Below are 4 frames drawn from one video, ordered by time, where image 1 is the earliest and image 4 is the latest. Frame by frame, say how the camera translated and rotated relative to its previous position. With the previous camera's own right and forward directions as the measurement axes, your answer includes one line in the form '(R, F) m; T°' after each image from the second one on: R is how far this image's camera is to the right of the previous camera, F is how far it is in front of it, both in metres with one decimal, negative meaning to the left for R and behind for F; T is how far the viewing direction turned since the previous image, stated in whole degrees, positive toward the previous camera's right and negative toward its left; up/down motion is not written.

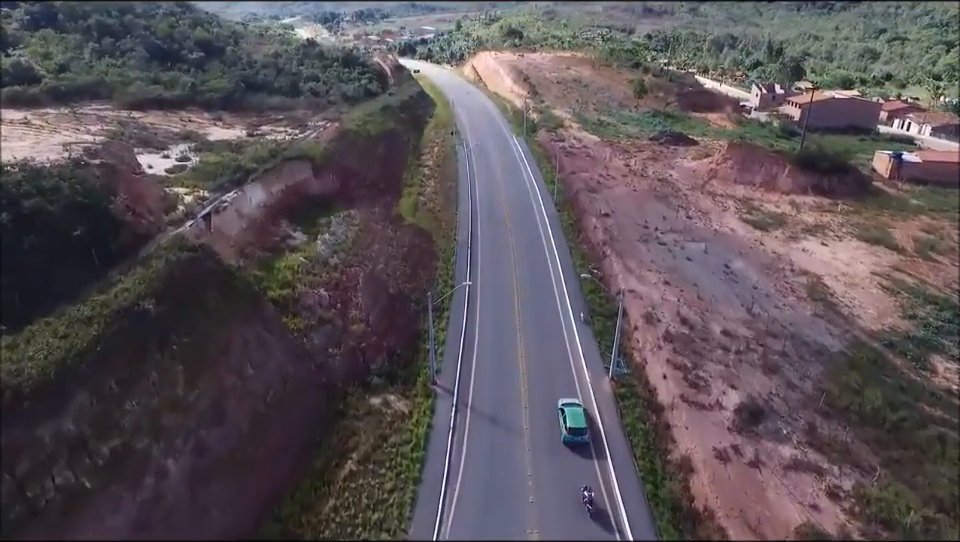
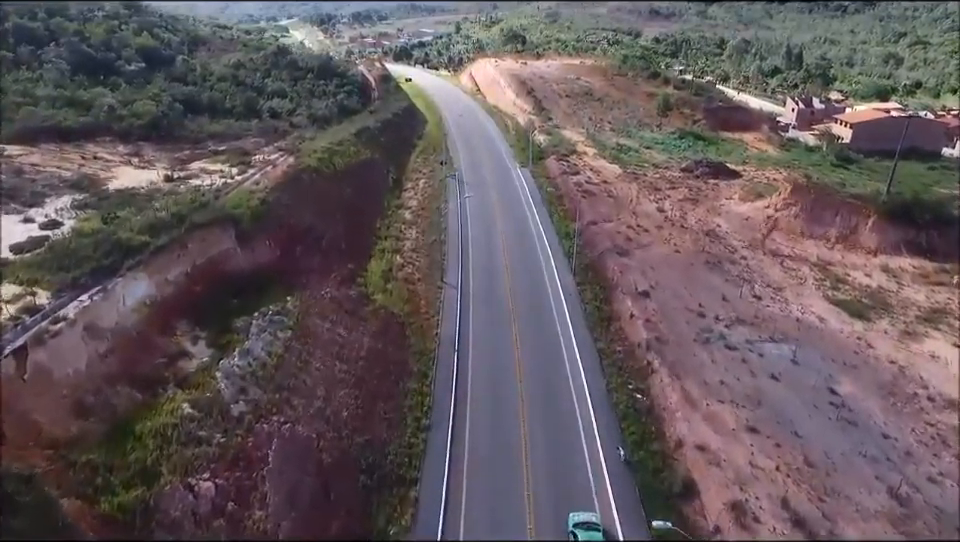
(+0.4, +11.2) m; 0°
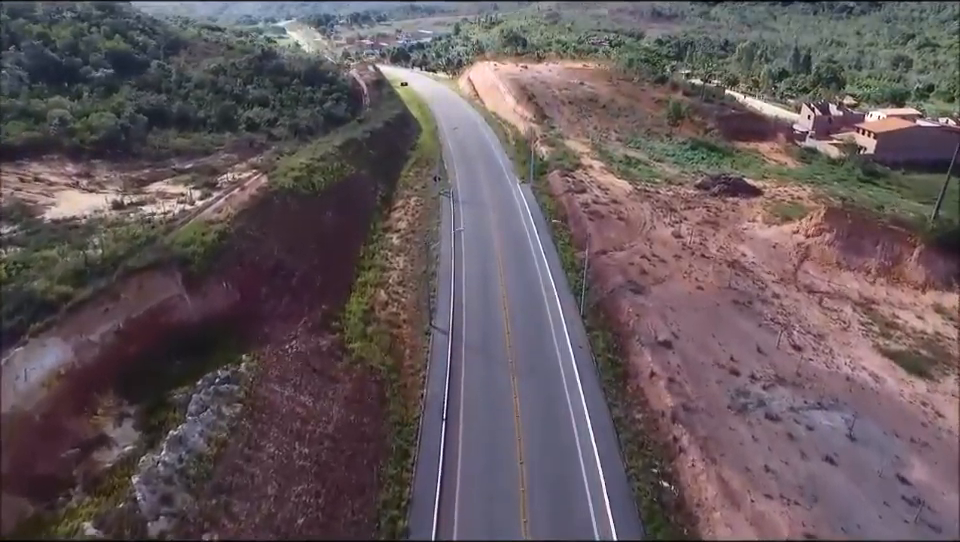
(+0.3, +4.4) m; 0°
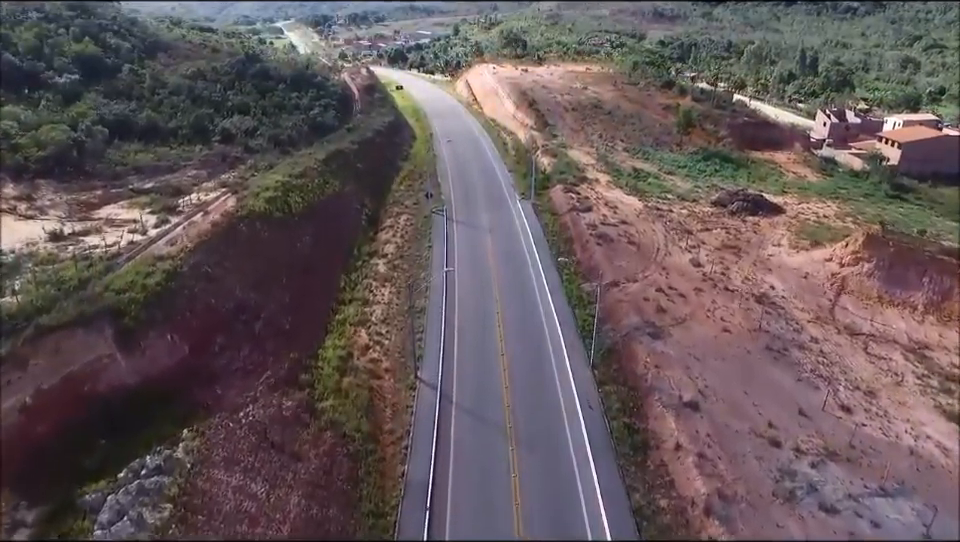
(+0.3, +4.0) m; 0°
